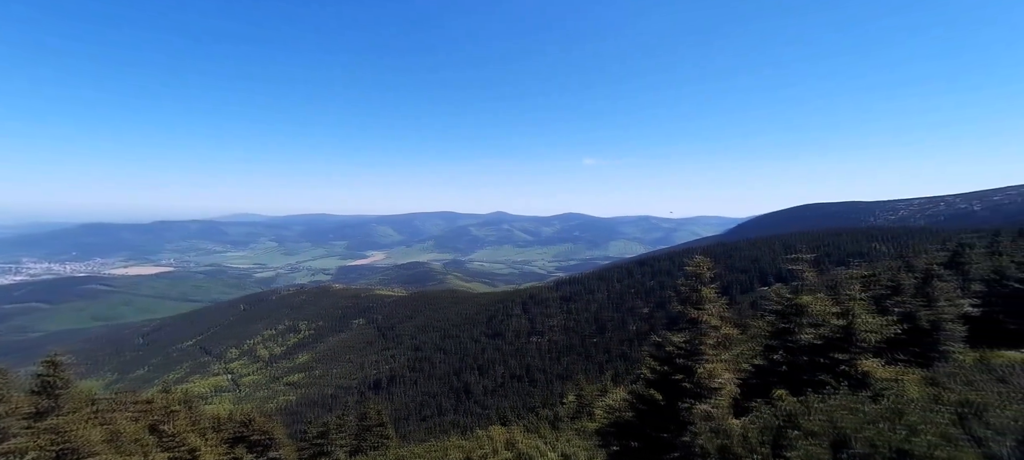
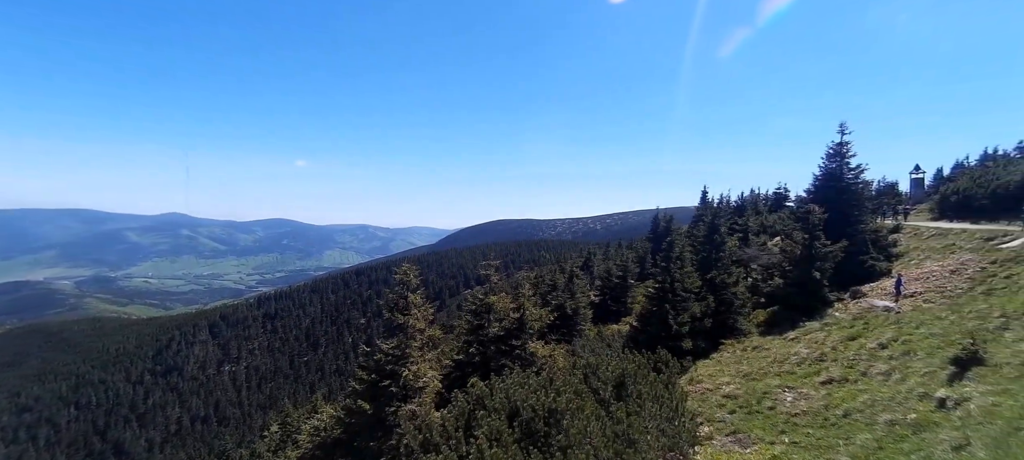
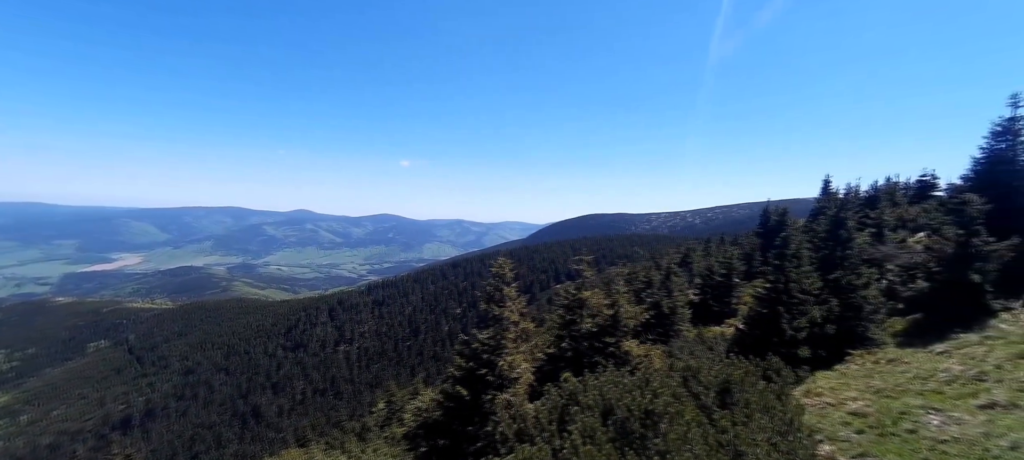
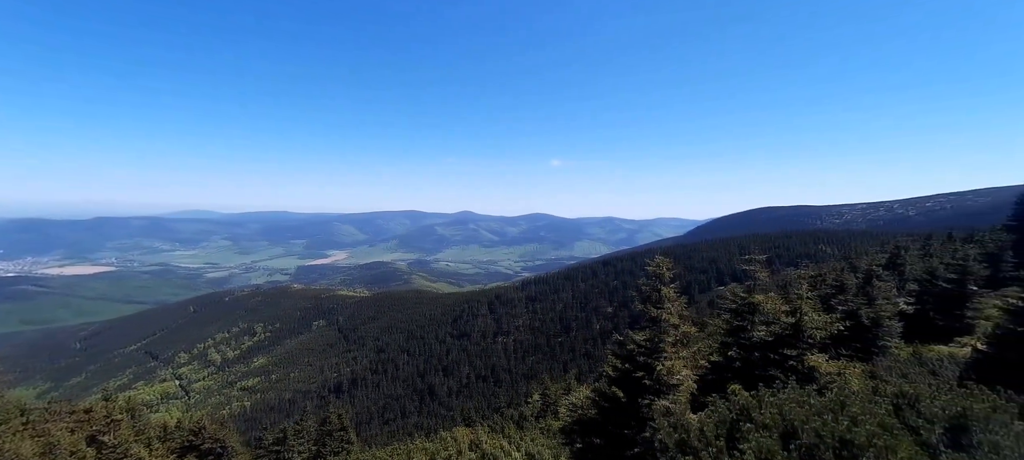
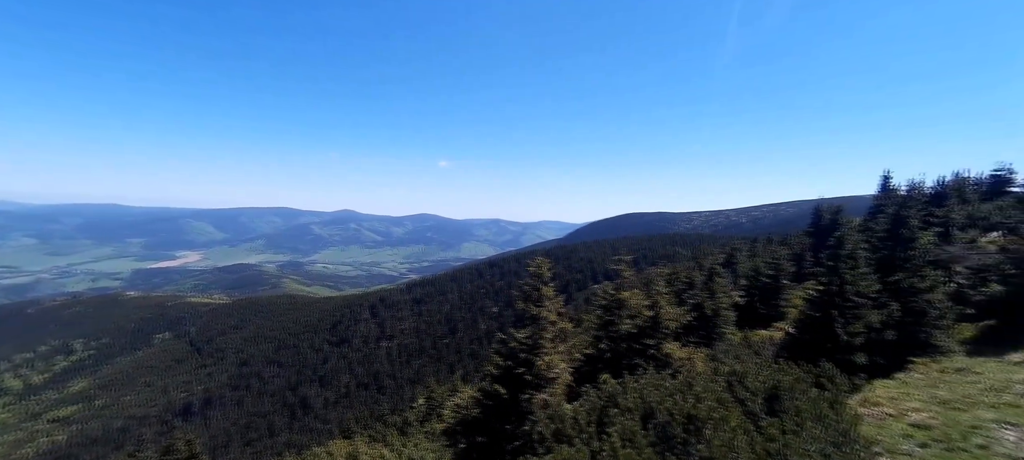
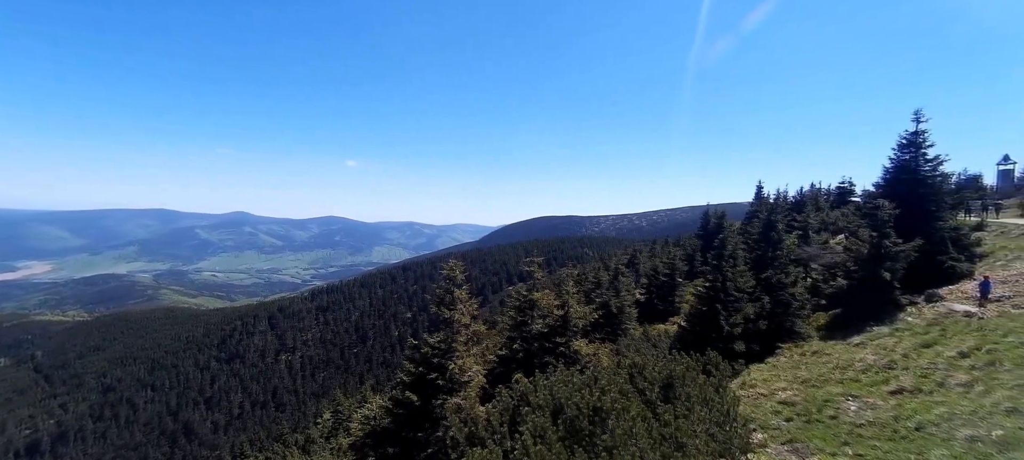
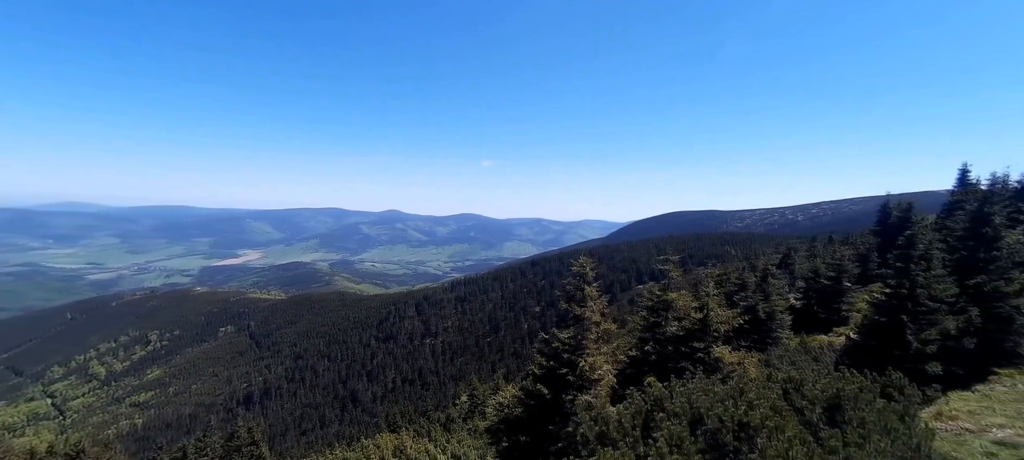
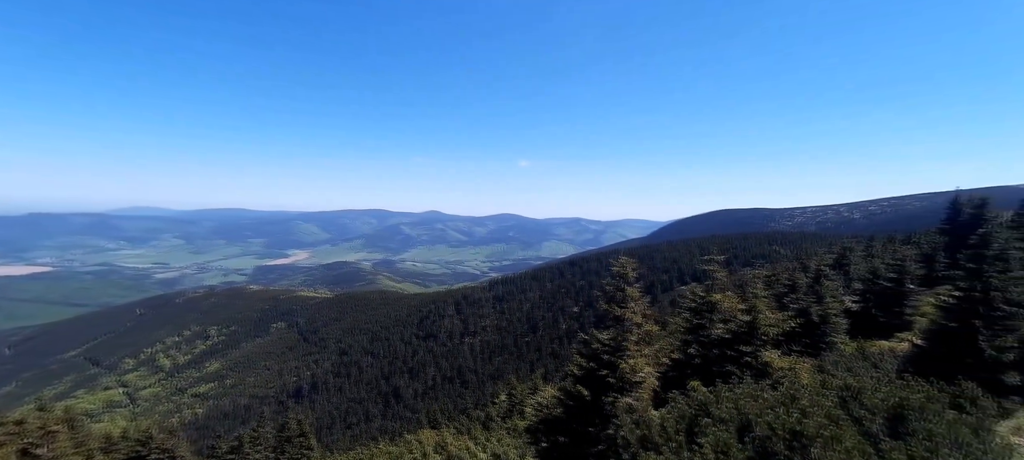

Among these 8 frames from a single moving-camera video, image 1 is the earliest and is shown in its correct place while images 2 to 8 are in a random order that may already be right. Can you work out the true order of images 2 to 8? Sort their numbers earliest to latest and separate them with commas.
4, 8, 7, 5, 3, 6, 2
